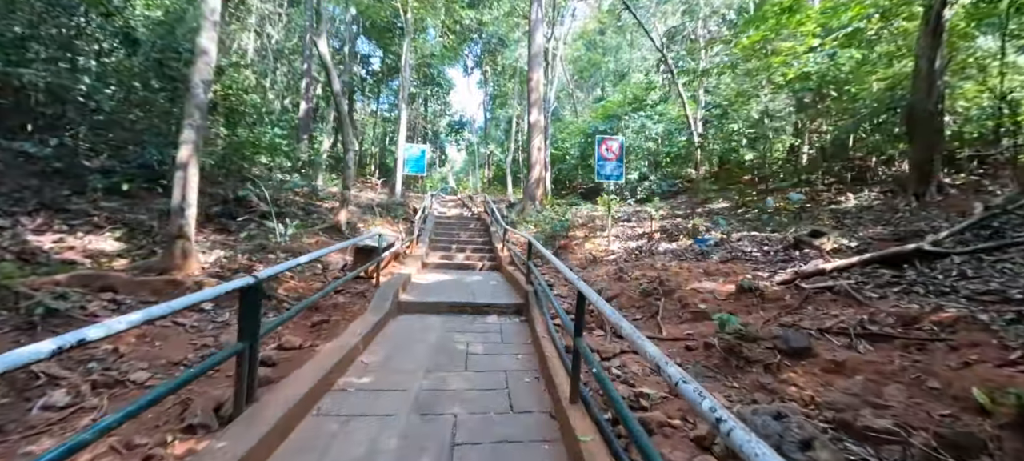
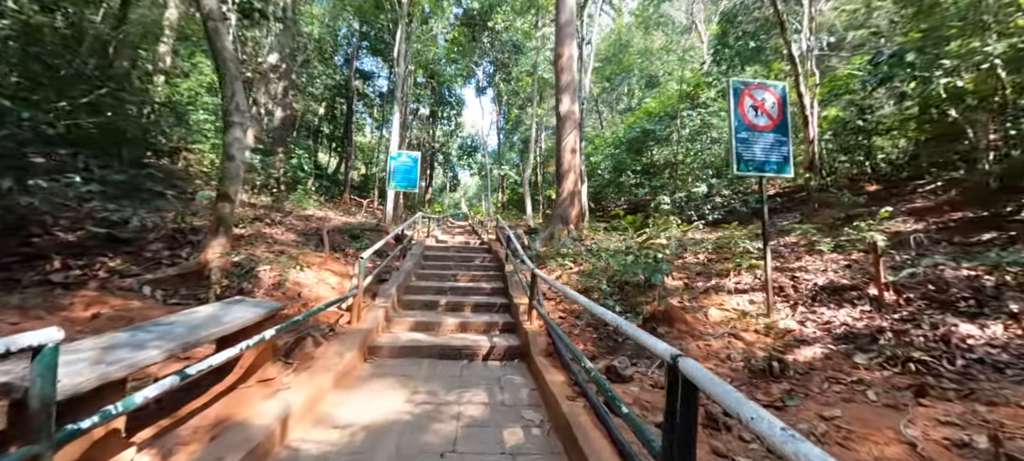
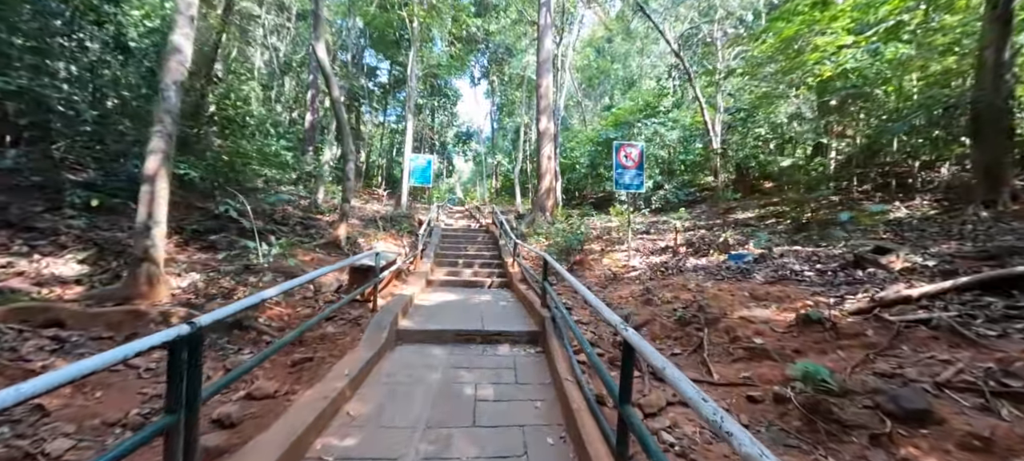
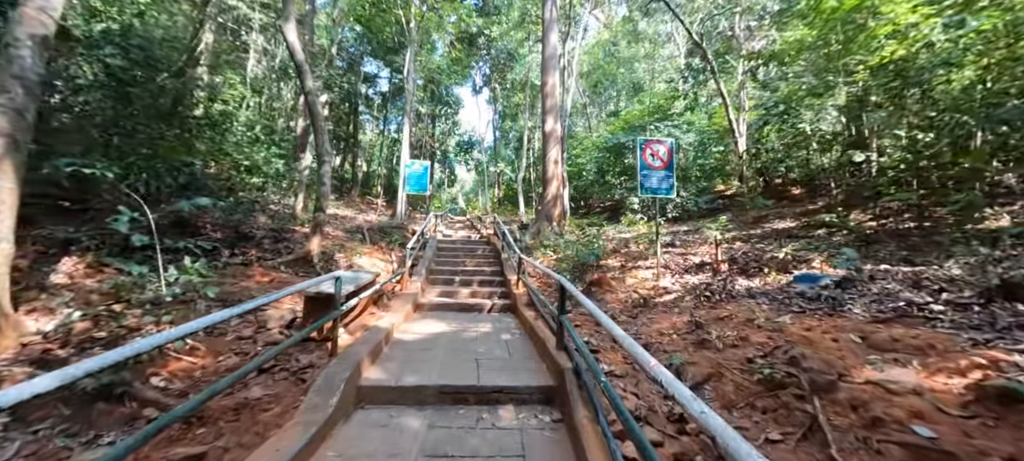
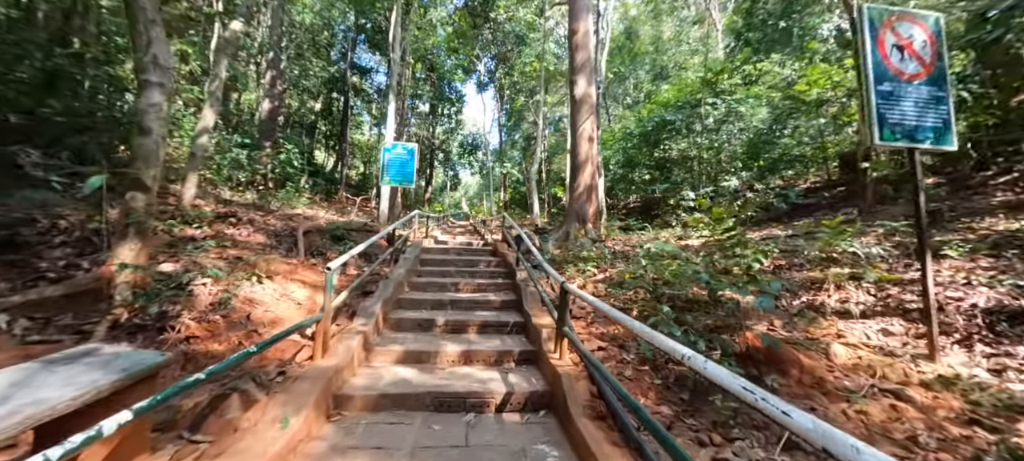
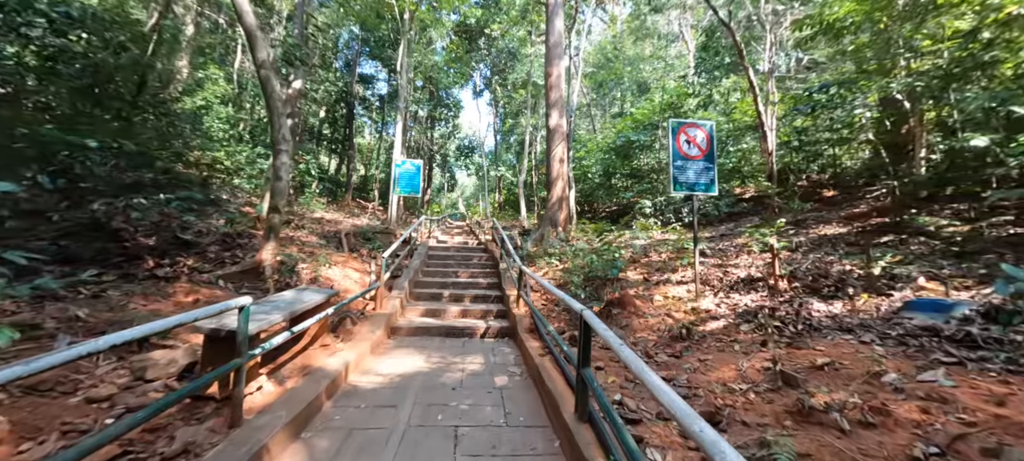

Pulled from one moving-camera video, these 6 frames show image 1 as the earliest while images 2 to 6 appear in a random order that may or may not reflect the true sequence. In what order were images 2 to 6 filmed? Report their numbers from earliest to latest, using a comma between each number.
3, 4, 6, 2, 5
